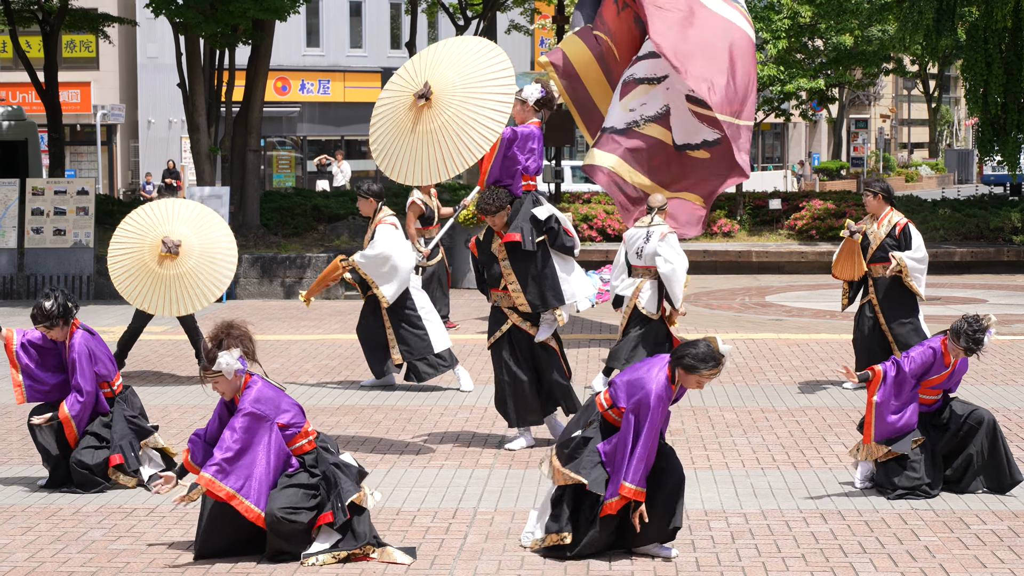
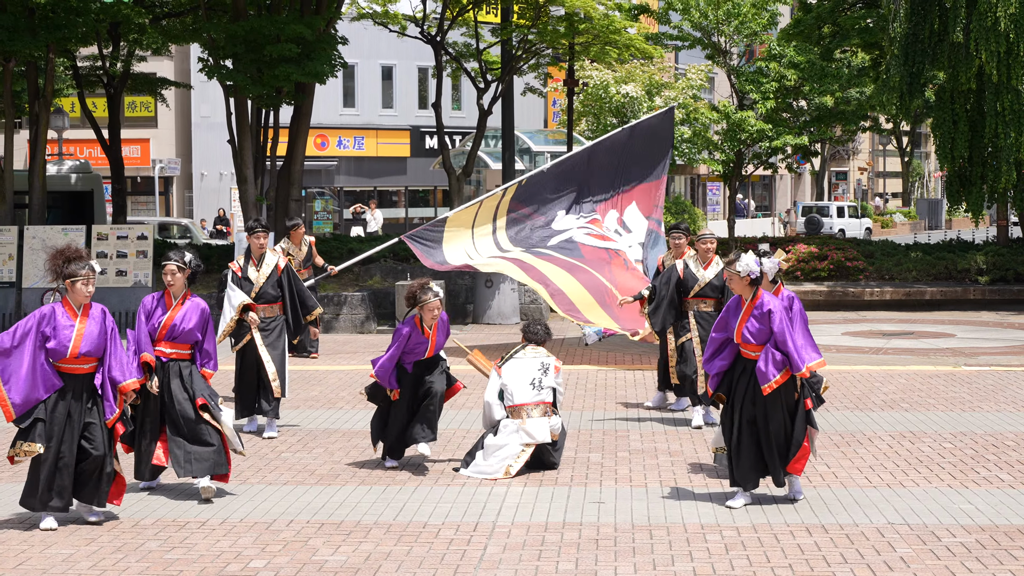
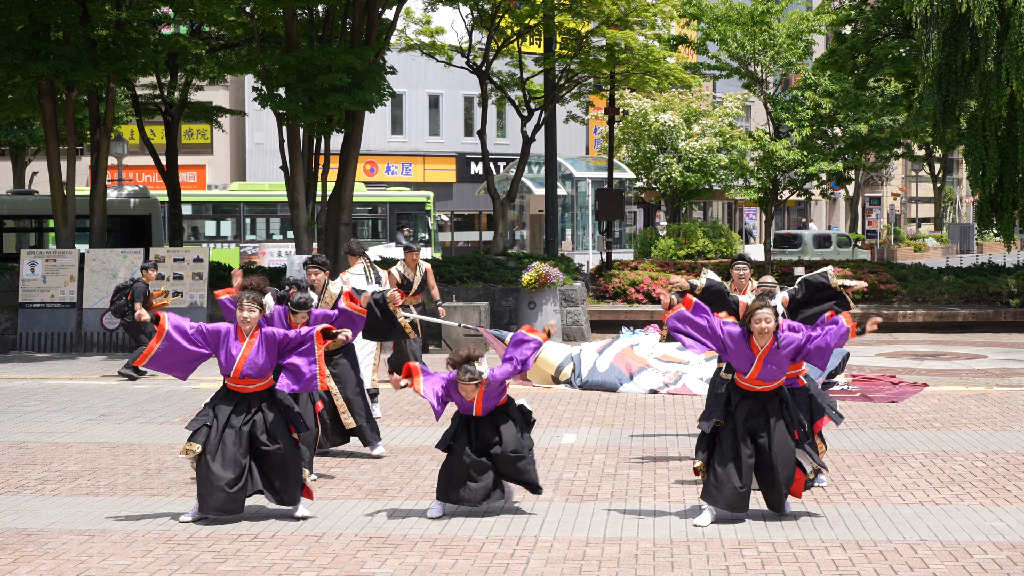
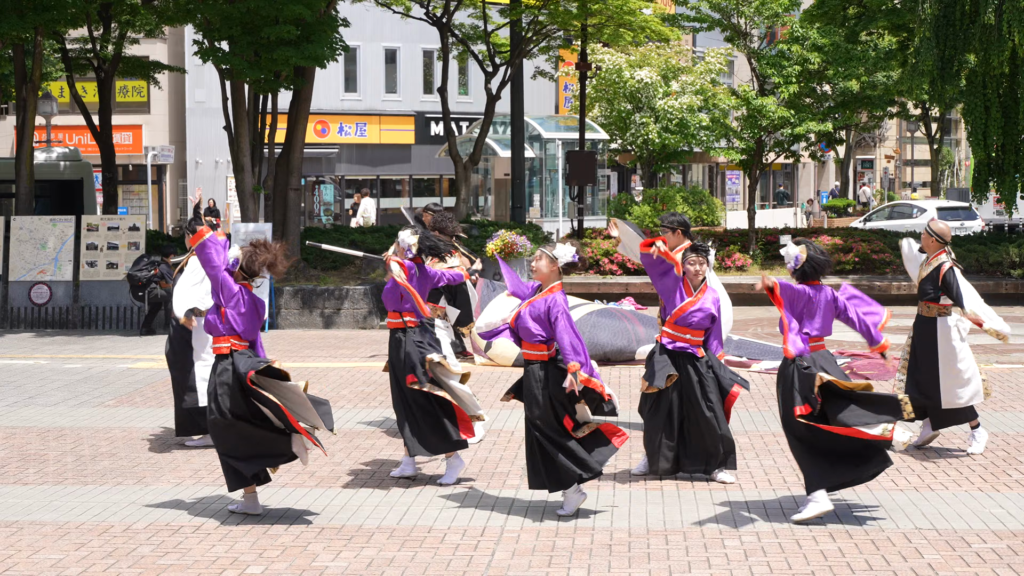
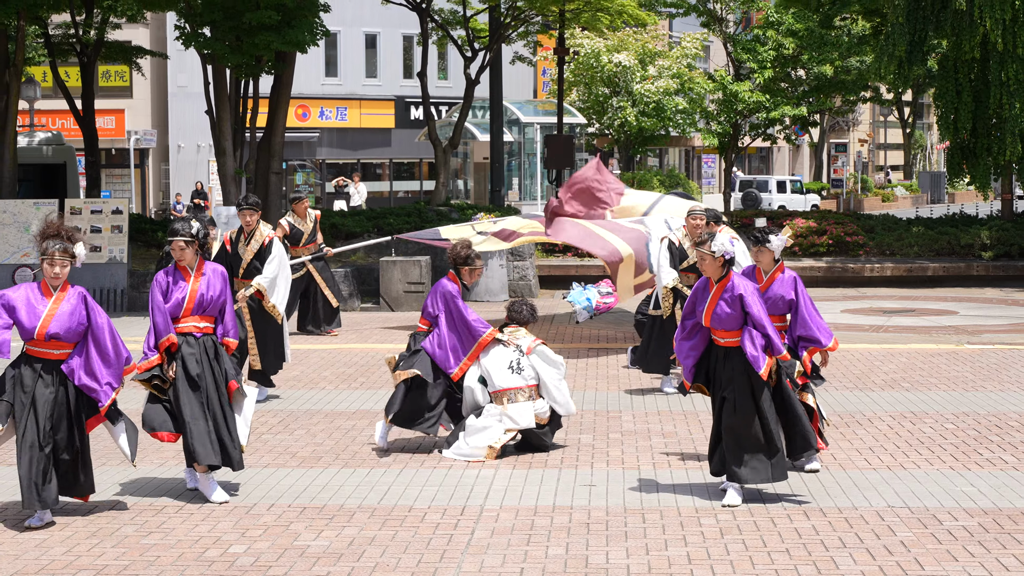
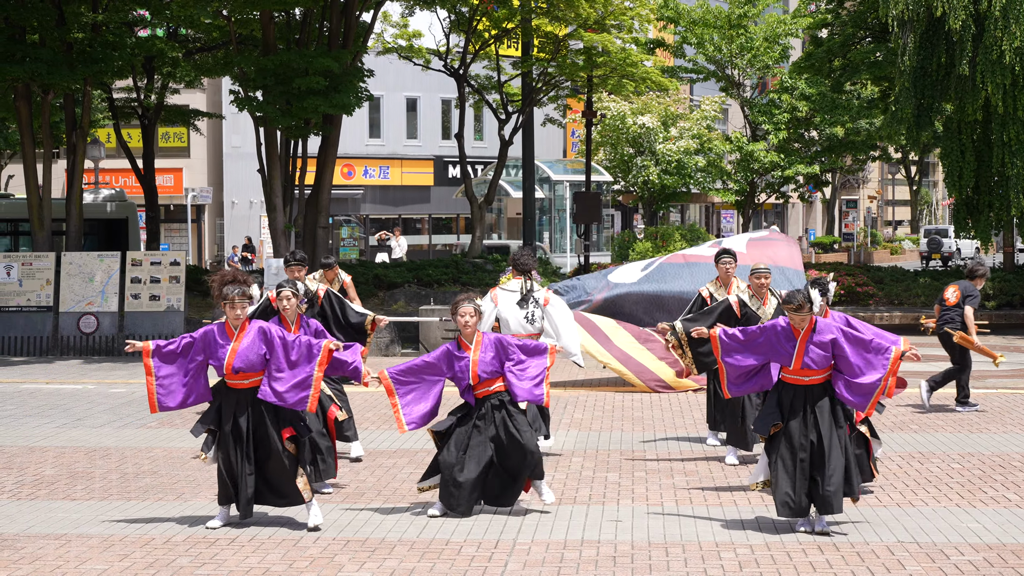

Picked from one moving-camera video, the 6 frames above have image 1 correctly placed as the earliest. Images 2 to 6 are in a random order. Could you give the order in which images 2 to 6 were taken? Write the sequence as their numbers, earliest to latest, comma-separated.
5, 2, 6, 3, 4
